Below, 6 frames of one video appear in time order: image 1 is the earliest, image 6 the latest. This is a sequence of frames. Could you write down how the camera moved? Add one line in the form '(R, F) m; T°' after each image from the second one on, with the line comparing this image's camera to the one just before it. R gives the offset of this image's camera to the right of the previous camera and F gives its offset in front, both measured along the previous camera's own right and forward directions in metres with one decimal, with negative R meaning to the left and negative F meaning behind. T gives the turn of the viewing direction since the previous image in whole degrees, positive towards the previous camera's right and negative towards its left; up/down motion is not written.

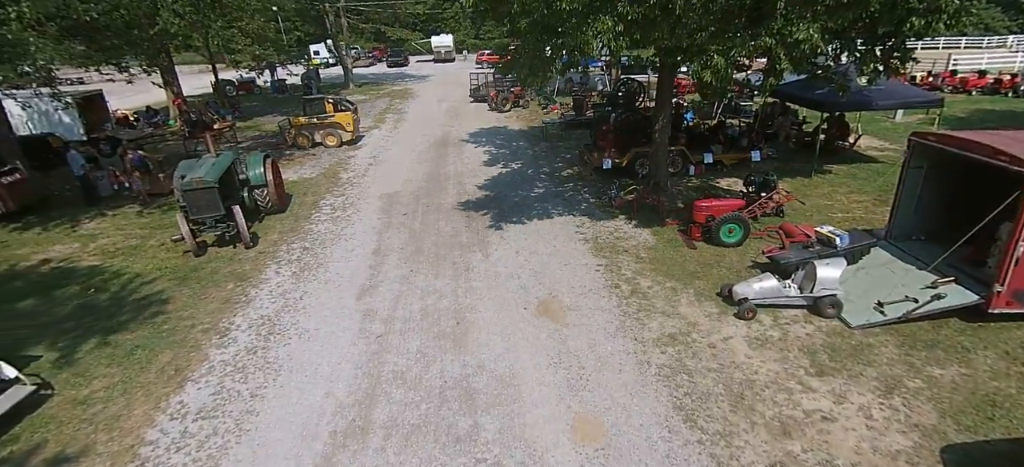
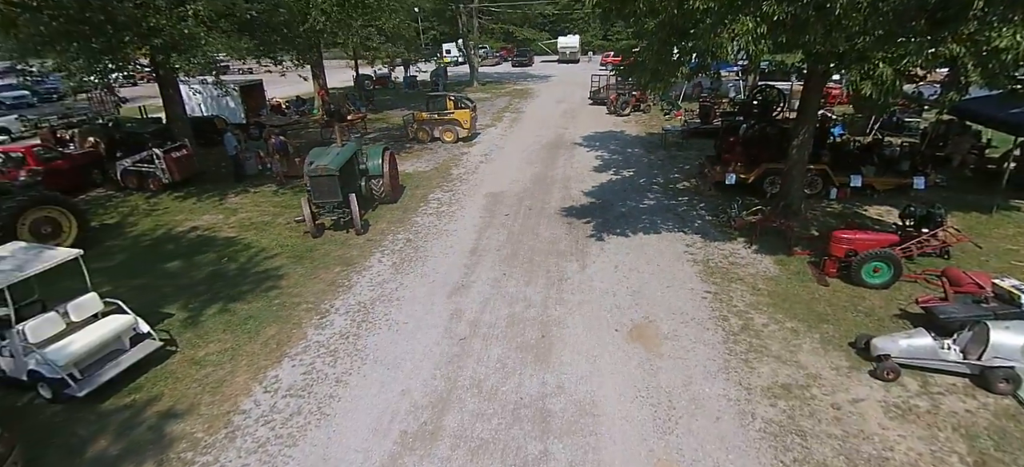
(+0.1, +0.3) m; -13°
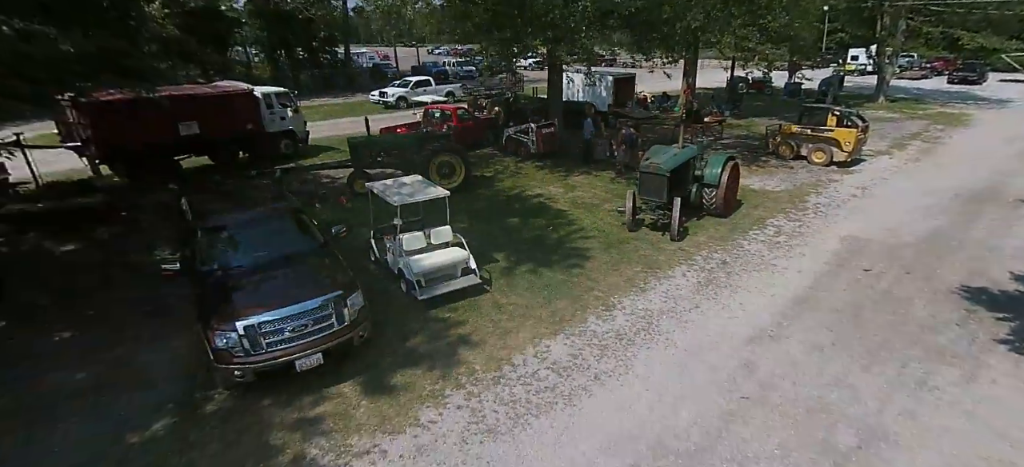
(-0.1, +0.4) m; -37°
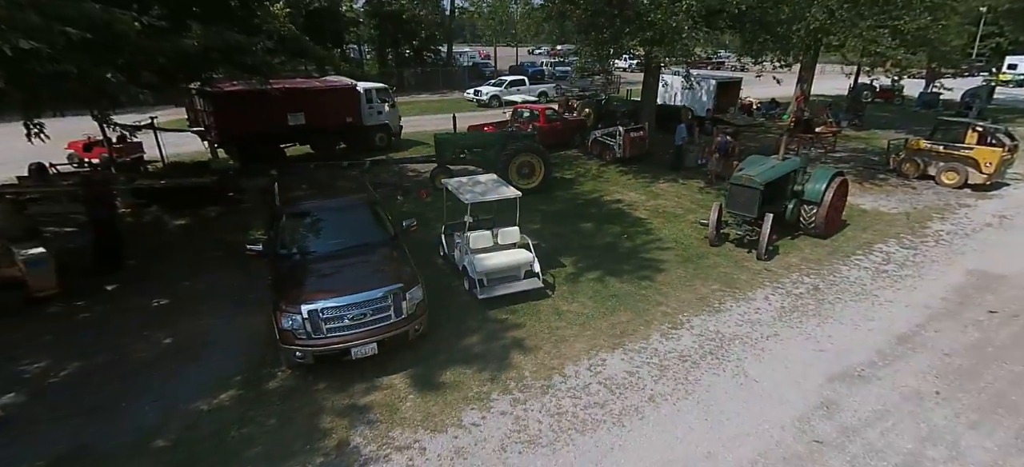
(+0.2, +0.1) m; -10°
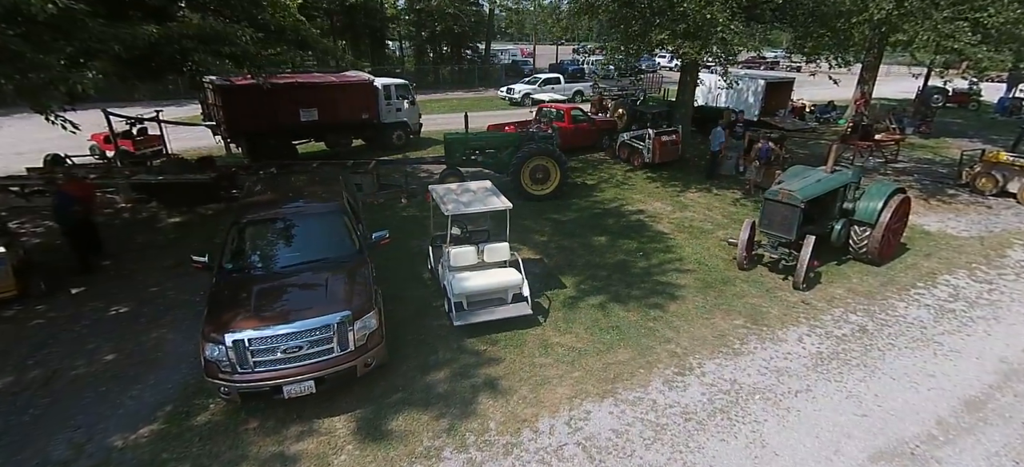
(+0.6, +0.8) m; -5°
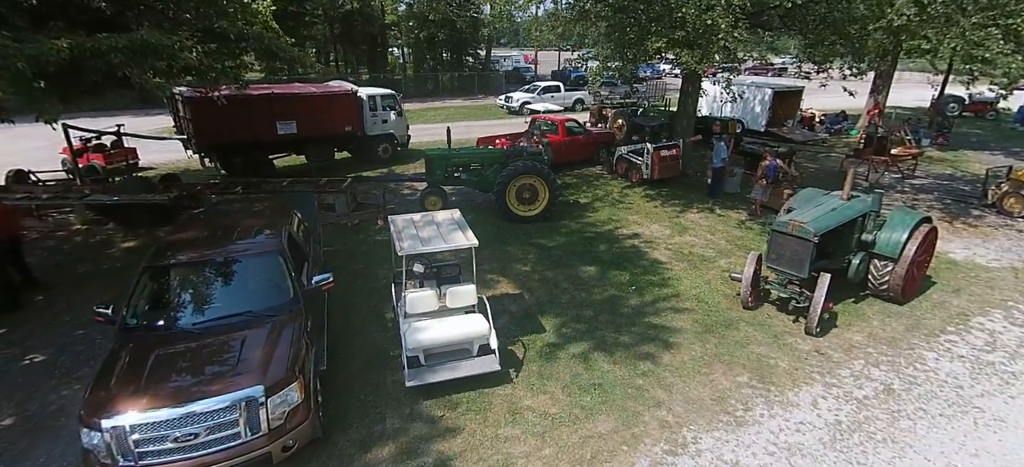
(+0.4, +0.8) m; -1°
